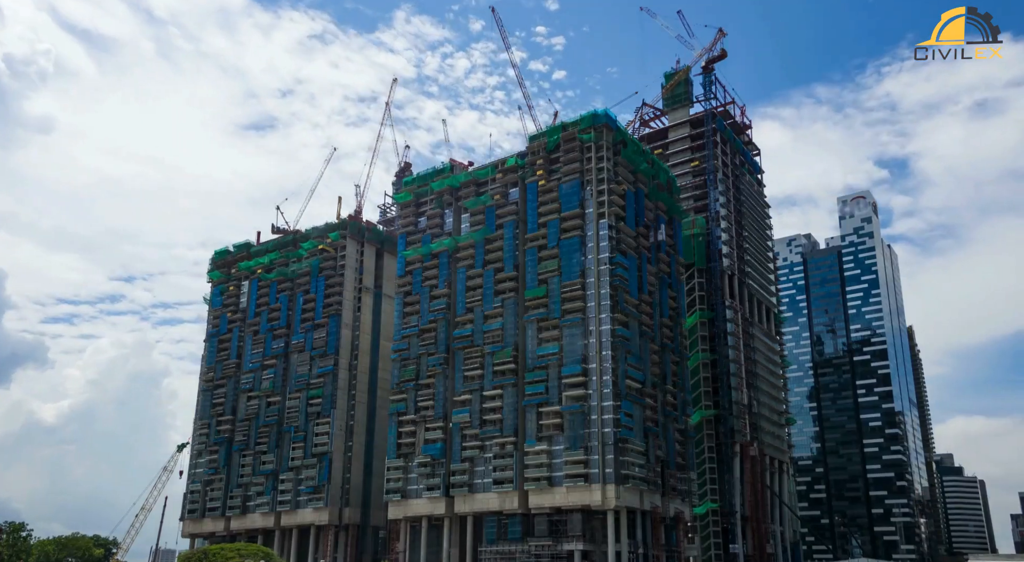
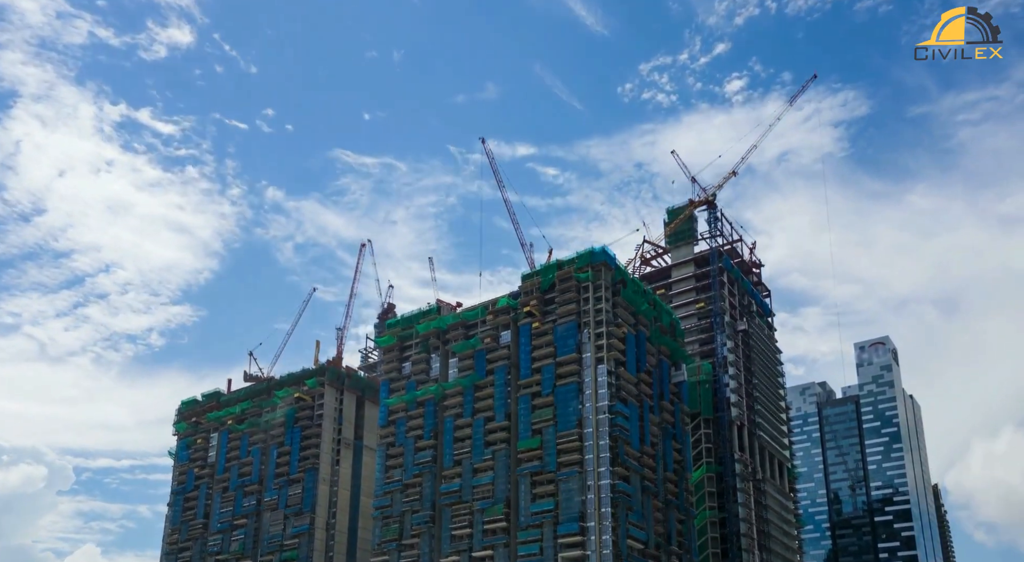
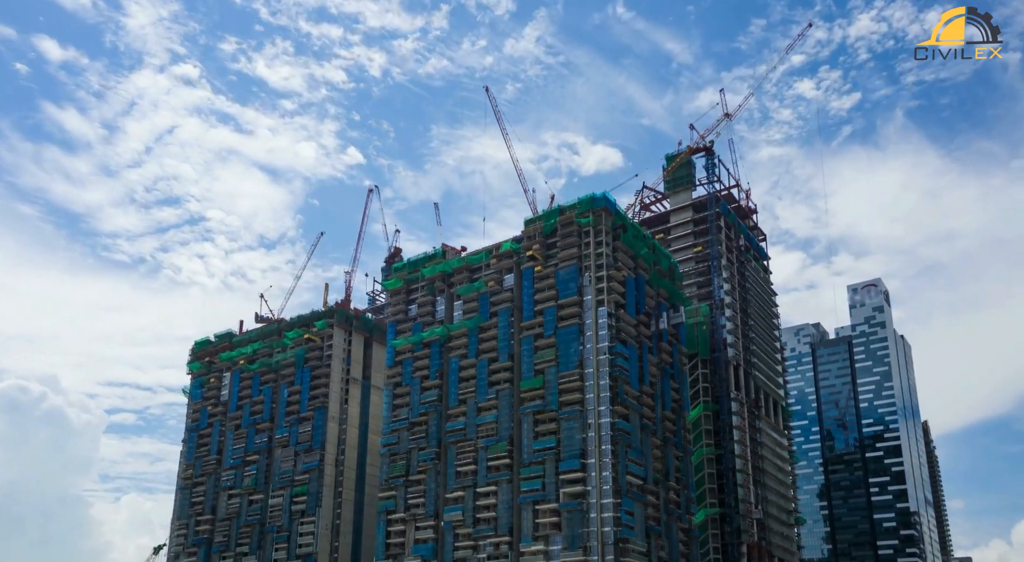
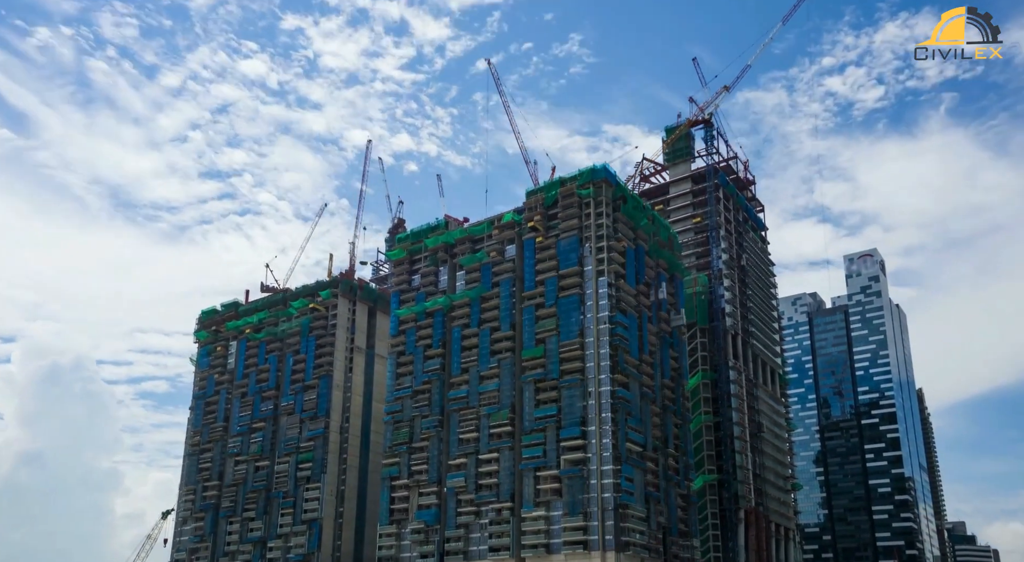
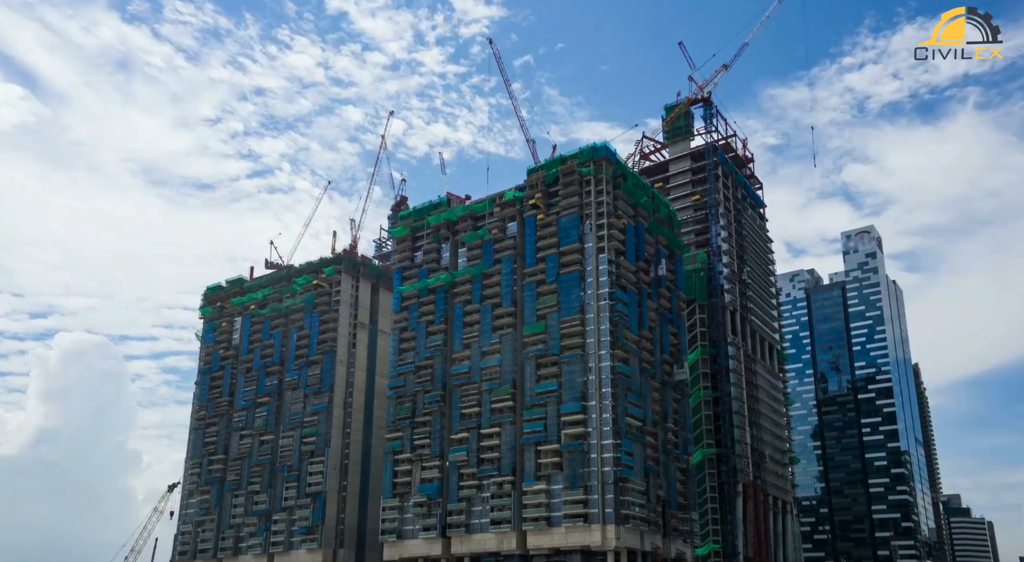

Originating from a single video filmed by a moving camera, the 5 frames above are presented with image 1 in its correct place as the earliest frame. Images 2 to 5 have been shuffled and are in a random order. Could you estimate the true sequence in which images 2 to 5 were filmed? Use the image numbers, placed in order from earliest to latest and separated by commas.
5, 4, 3, 2
